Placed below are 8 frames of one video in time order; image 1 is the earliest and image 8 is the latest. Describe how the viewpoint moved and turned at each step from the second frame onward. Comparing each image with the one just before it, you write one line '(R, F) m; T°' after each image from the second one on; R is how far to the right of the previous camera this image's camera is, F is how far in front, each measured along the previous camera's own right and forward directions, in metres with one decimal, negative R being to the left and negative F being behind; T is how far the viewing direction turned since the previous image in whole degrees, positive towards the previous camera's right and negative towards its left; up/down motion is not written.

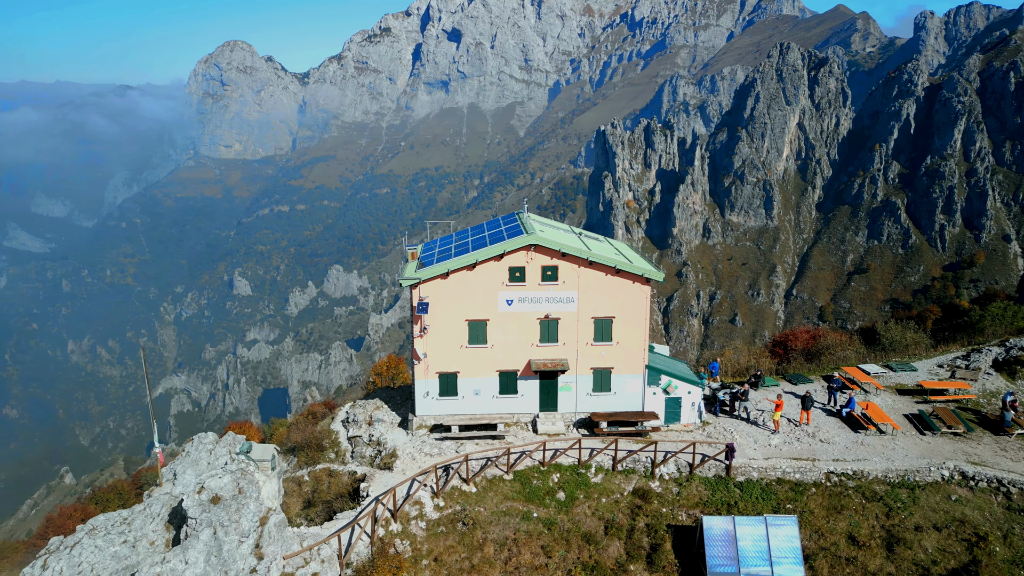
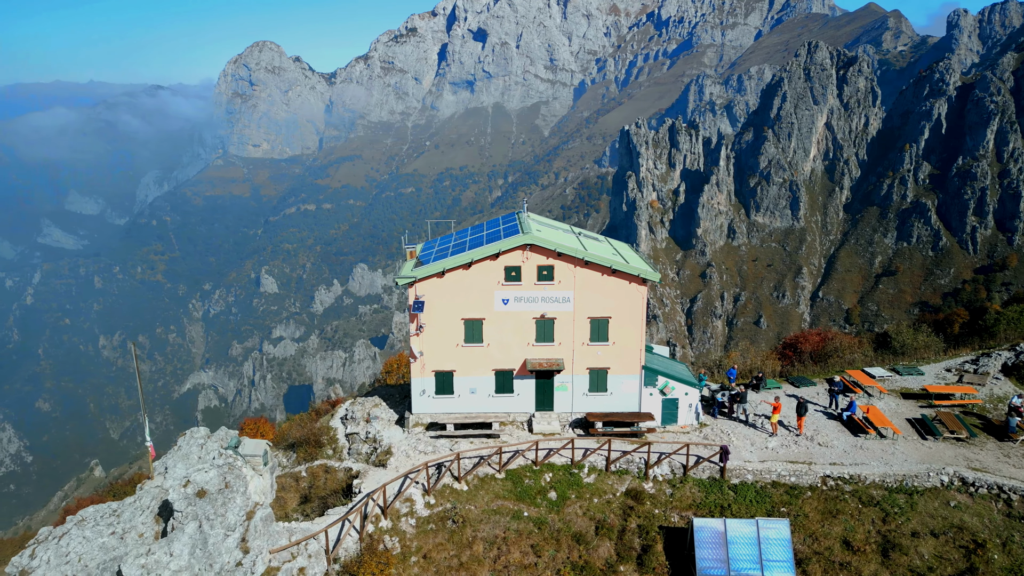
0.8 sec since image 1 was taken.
(+1.0, 0.0) m; -1°
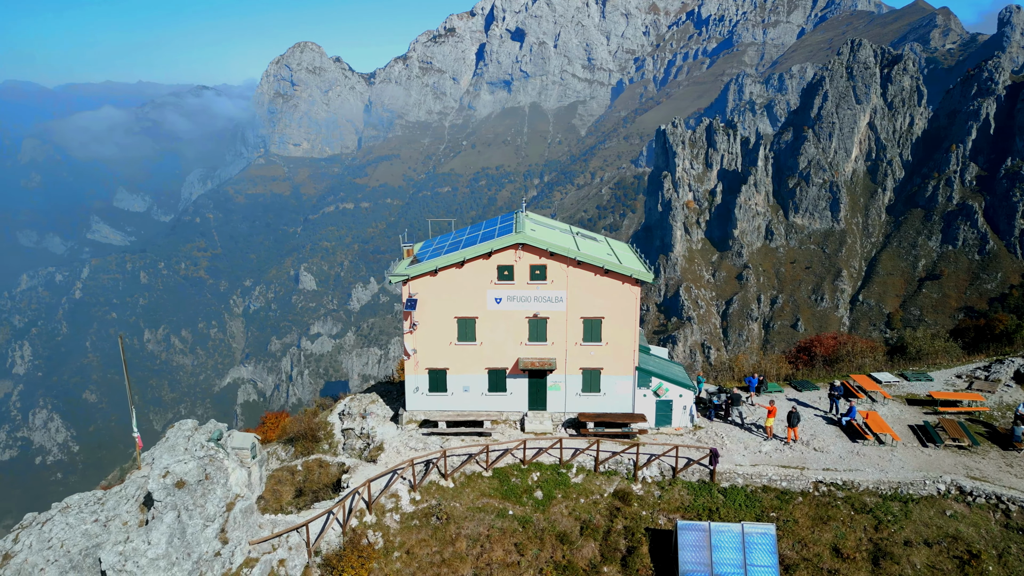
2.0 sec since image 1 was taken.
(+1.5, 0.0) m; -2°
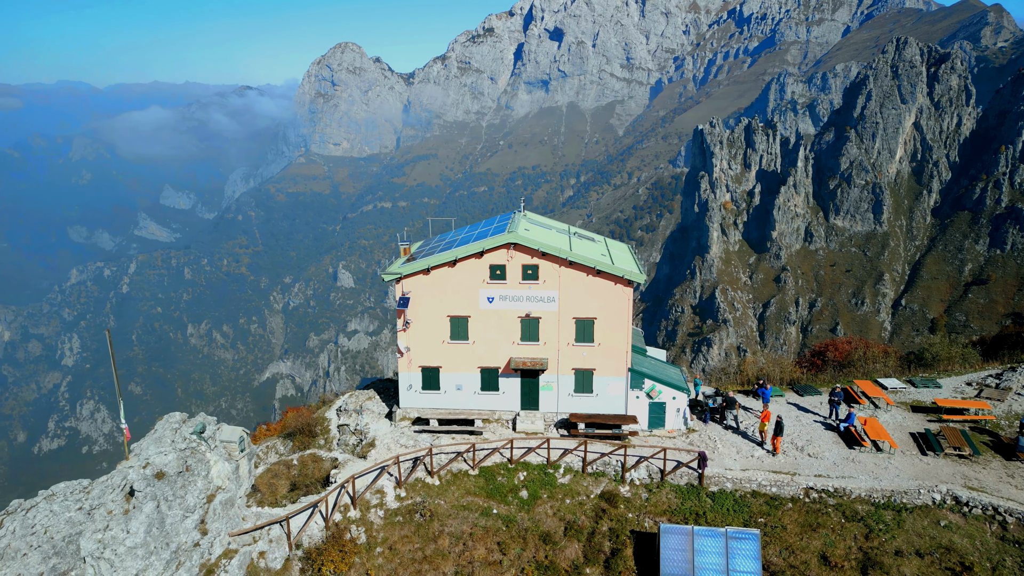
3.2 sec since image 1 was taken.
(+1.5, 0.0) m; -2°
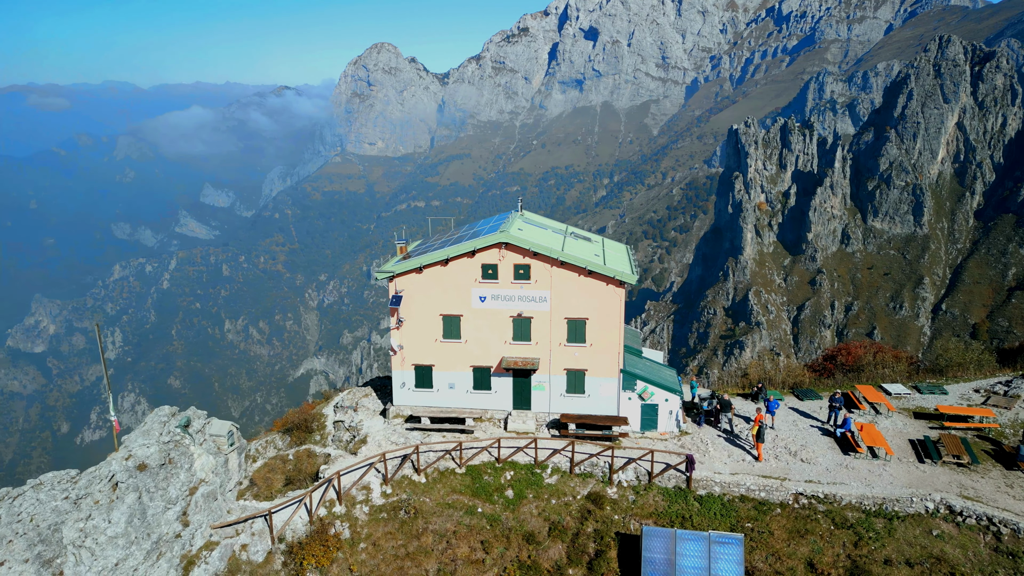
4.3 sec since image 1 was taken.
(+1.4, 0.0) m; -2°
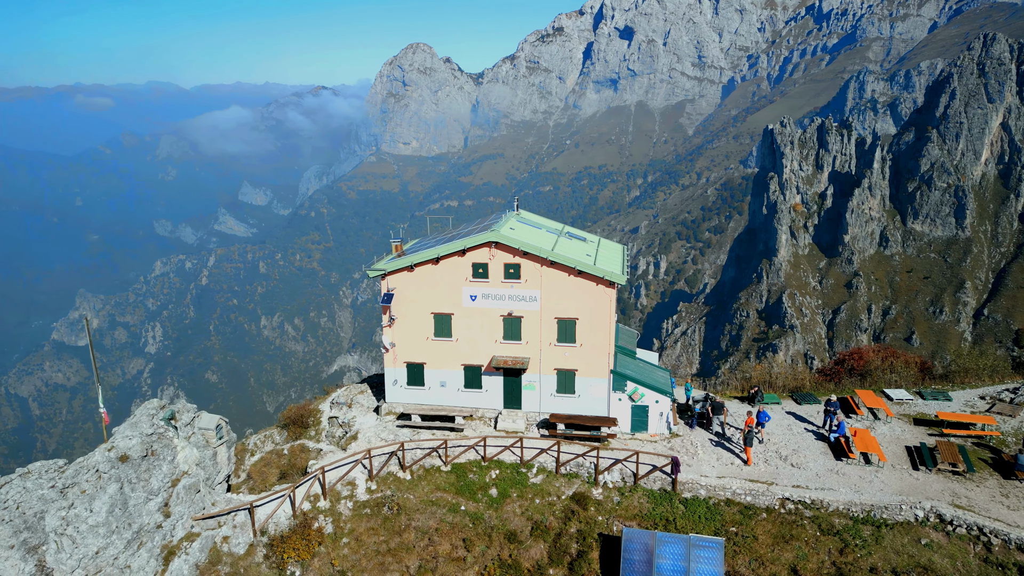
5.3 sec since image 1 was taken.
(+1.5, 0.0) m; -2°
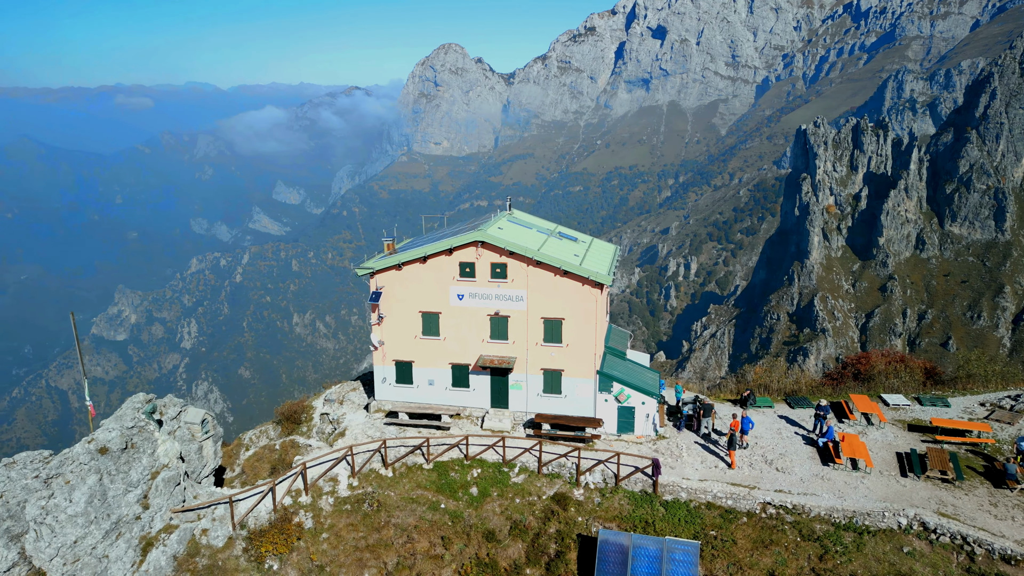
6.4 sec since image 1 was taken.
(+1.5, 0.0) m; -1°
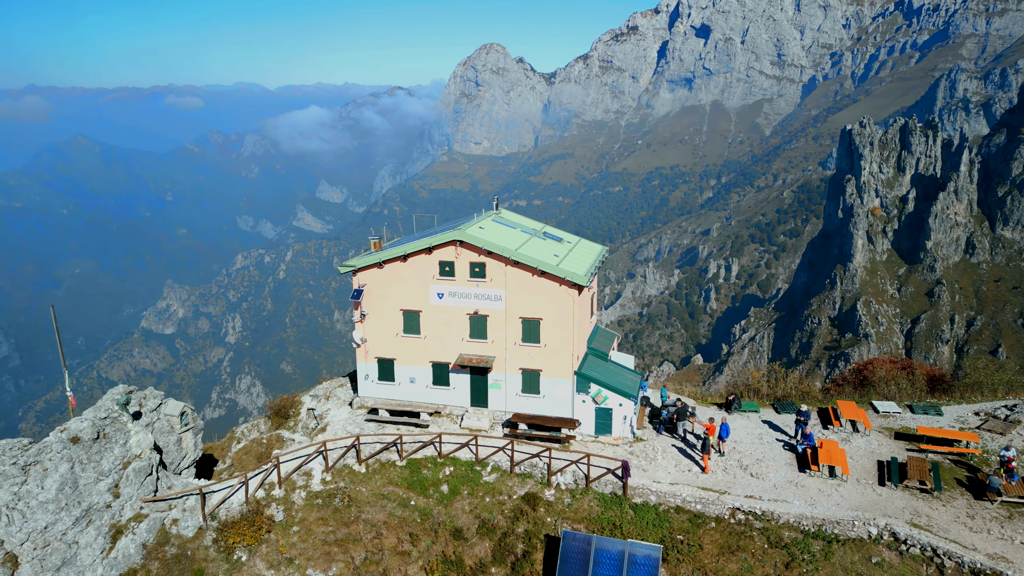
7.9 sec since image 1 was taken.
(+2.2, -0.1) m; -2°
